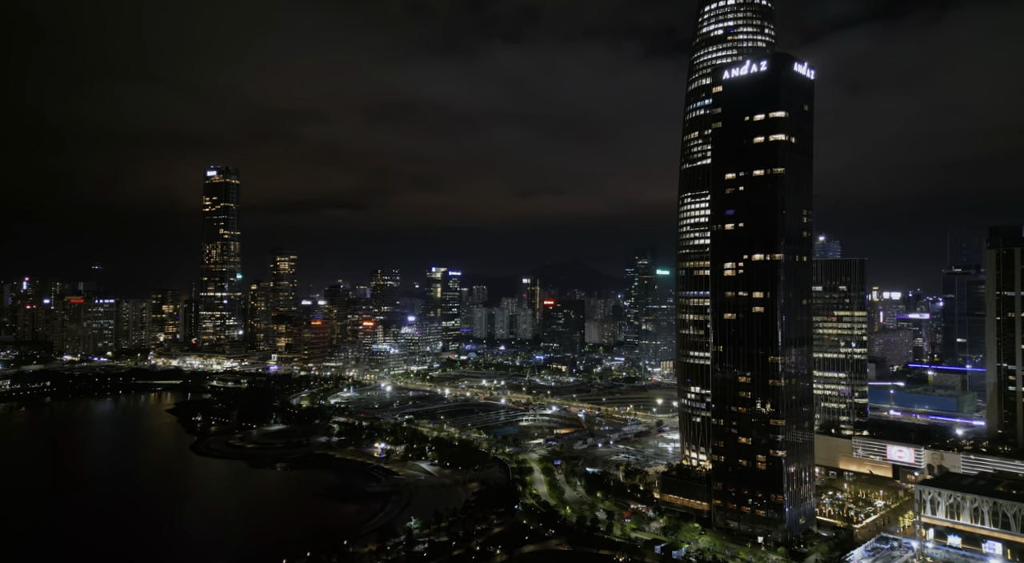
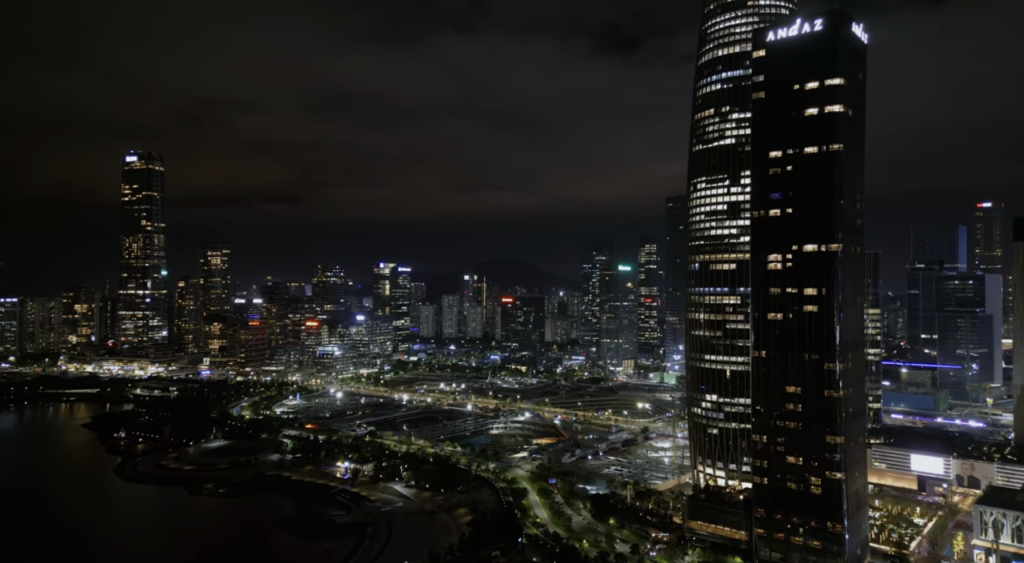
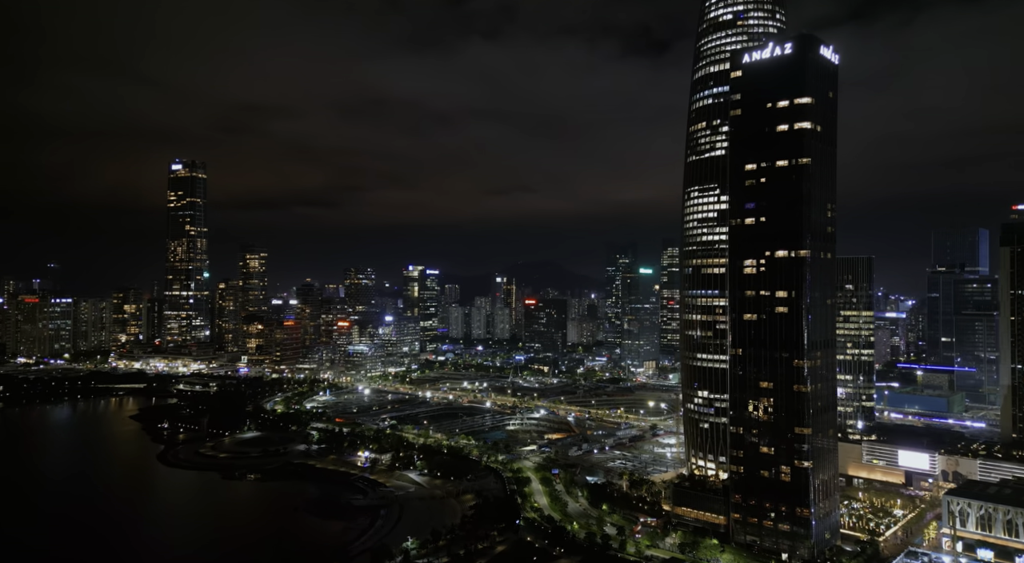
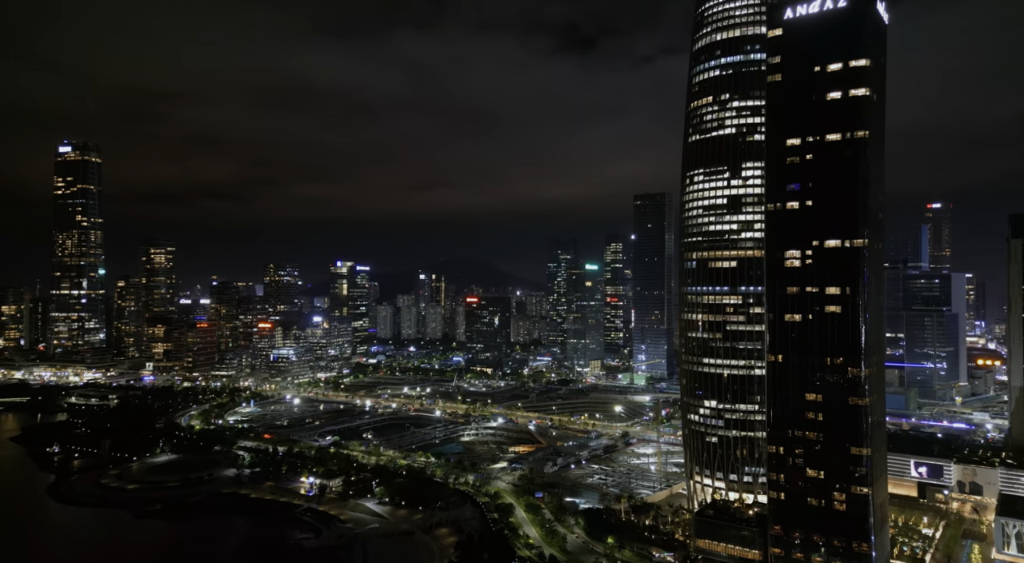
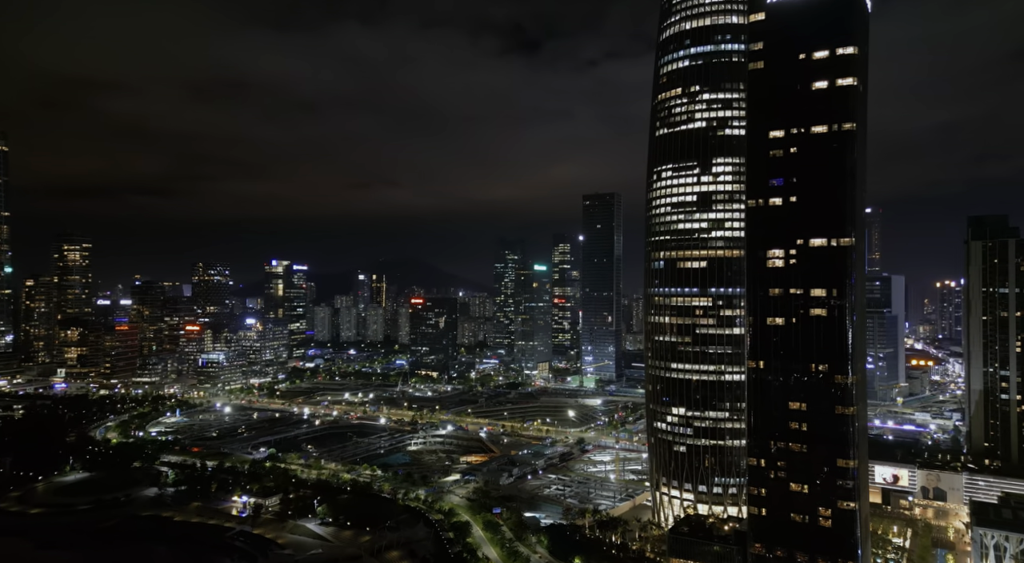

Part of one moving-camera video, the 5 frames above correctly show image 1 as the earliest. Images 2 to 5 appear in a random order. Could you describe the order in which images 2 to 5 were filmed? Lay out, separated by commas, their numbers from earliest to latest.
3, 2, 4, 5
